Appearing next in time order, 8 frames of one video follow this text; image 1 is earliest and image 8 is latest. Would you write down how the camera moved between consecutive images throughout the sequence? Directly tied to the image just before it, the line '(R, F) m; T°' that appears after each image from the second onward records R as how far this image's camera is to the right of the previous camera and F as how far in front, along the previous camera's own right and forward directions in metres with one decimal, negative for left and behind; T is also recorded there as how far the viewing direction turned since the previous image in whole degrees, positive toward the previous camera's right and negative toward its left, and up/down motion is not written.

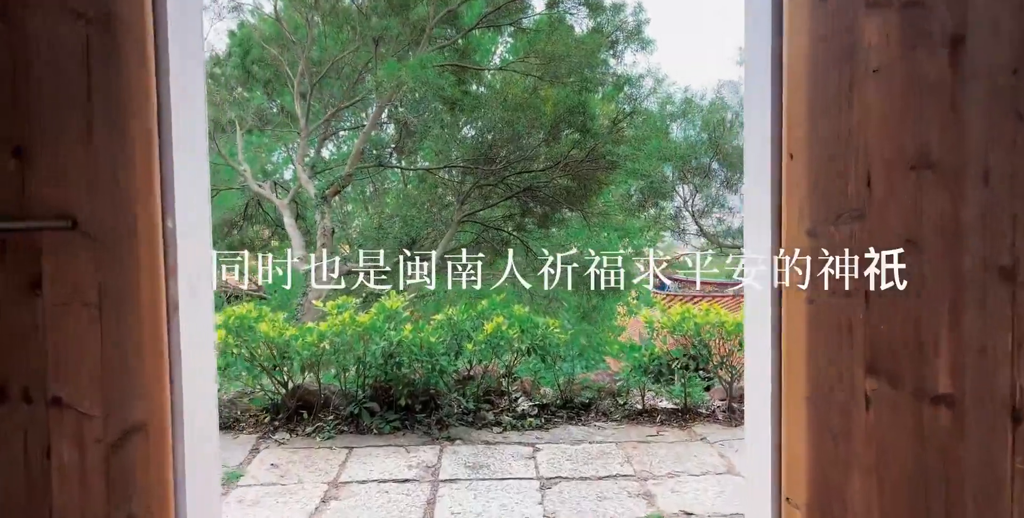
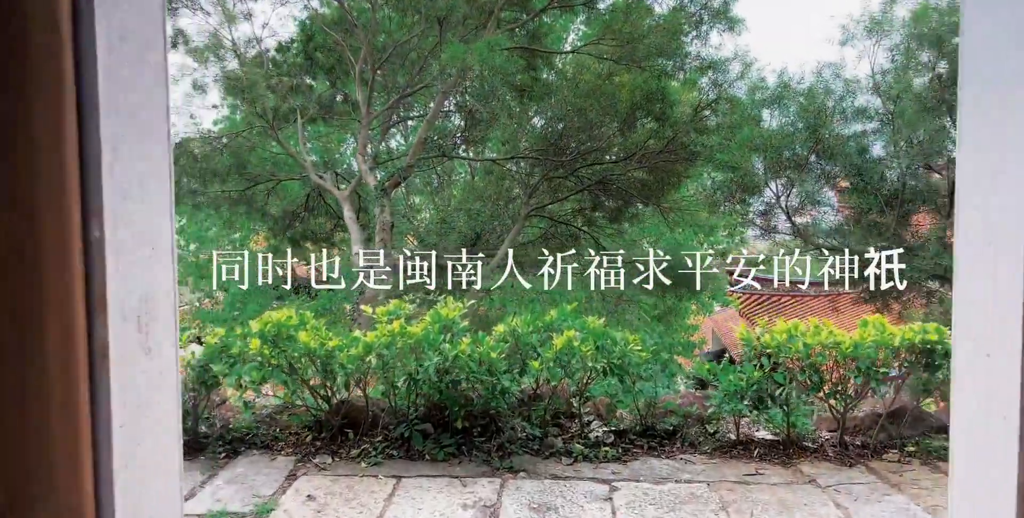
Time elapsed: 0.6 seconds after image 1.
(0.0, +0.3) m; -5°
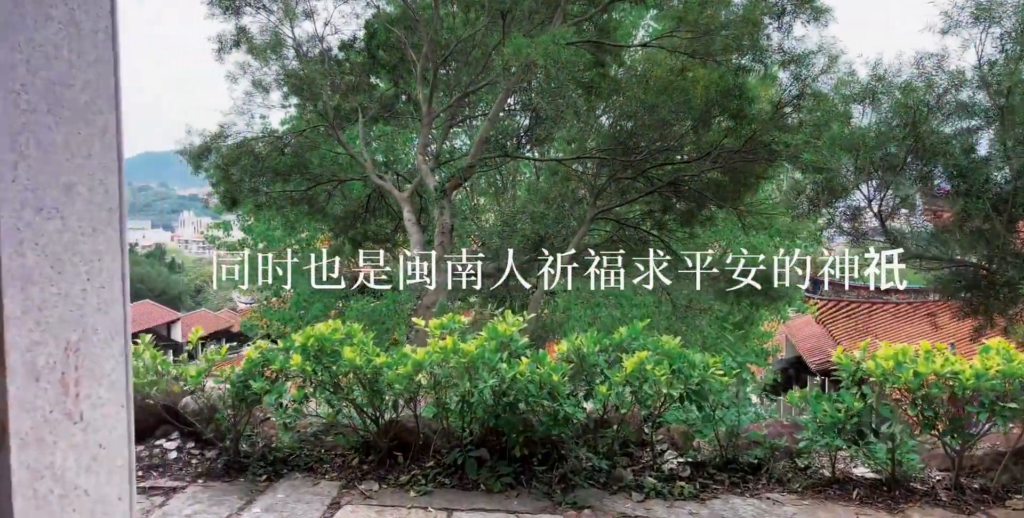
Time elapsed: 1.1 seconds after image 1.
(0.0, +0.2) m; -4°
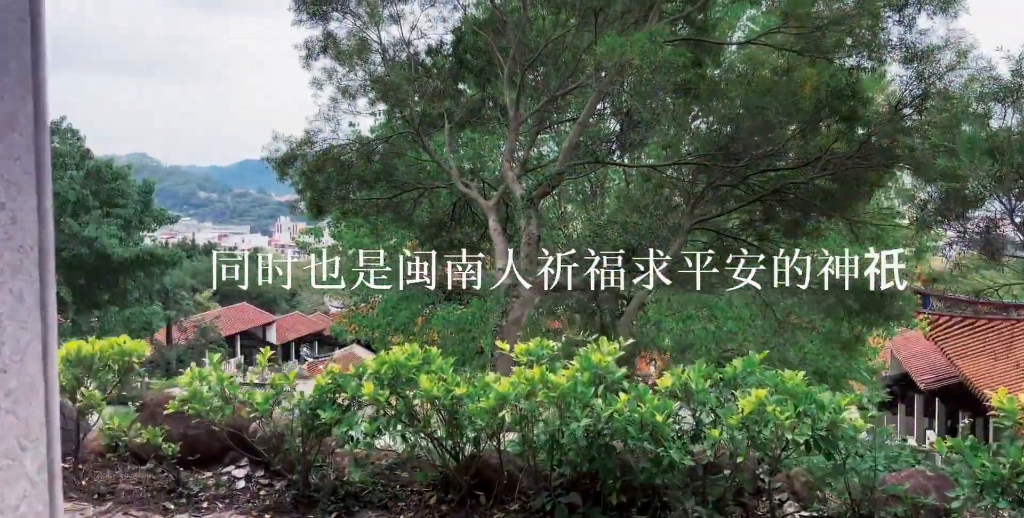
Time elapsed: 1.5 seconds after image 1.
(0.0, +0.2) m; -6°
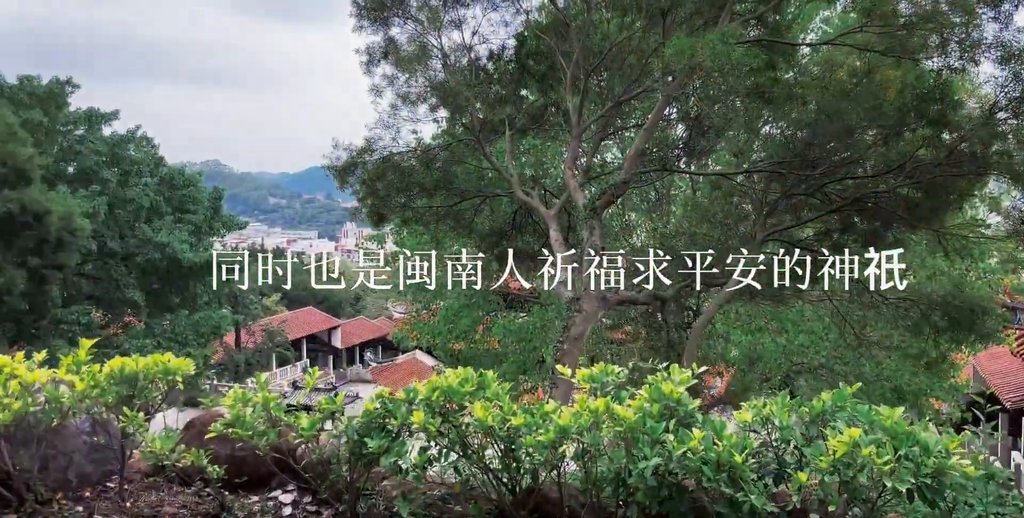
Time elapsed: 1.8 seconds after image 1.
(0.0, +0.1) m; -4°
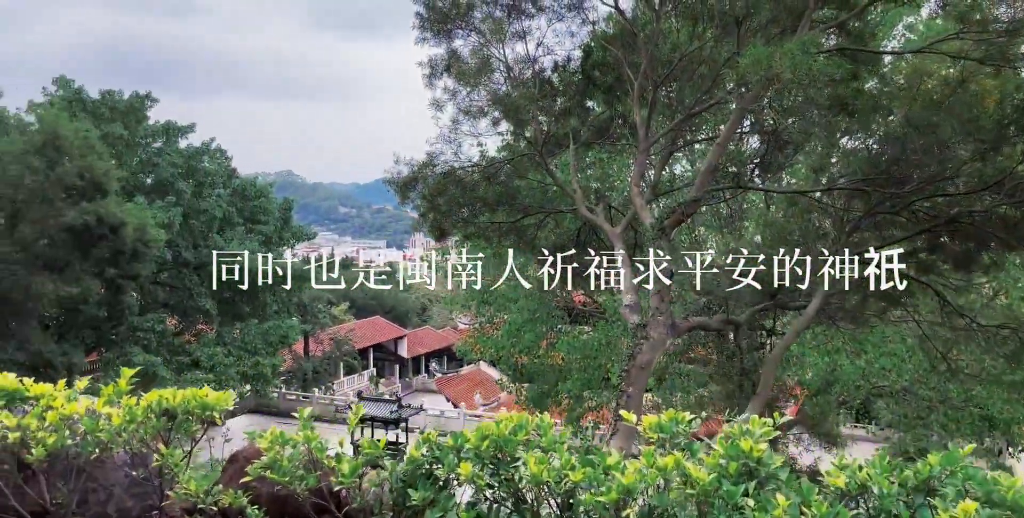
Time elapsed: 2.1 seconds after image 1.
(0.0, +0.2) m; -5°
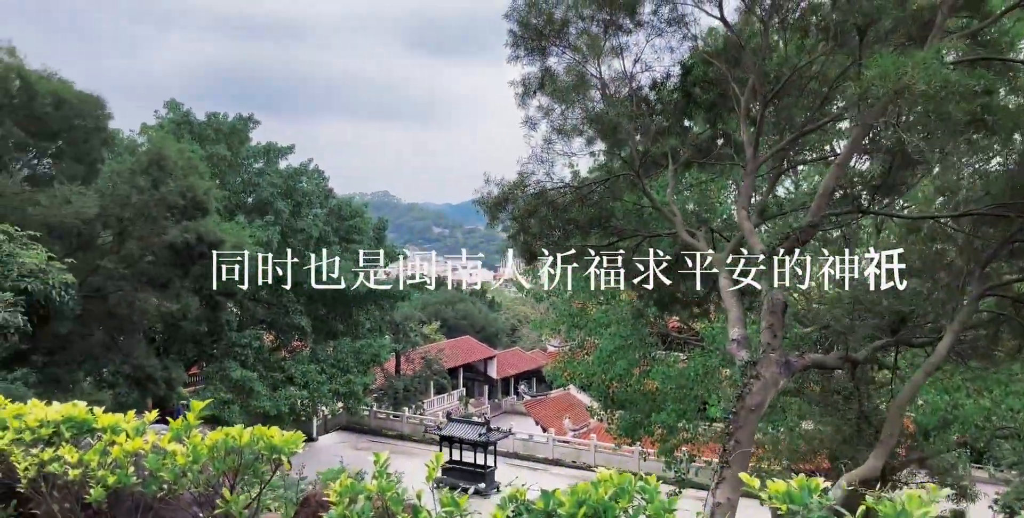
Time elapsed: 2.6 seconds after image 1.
(0.0, +0.2) m; -6°
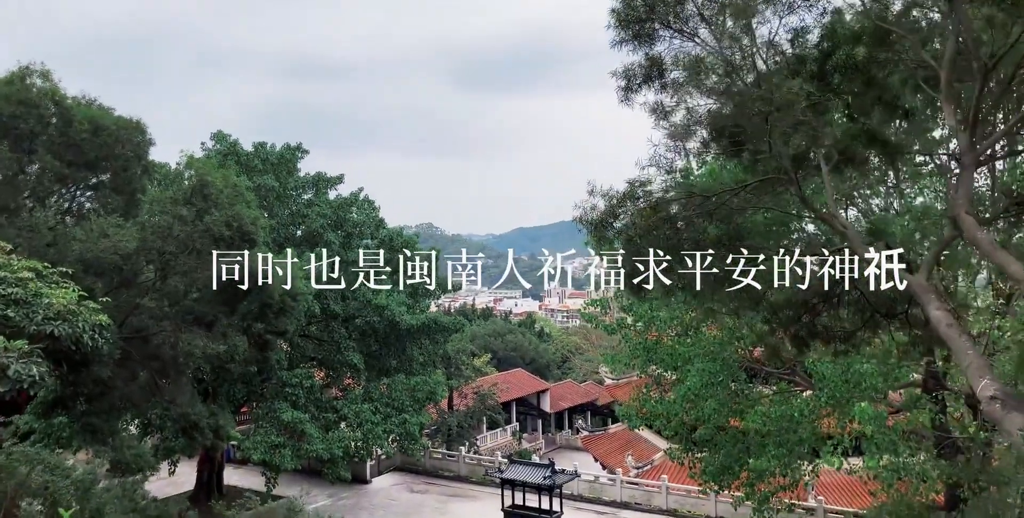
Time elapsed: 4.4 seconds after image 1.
(-0.3, +0.9) m; -3°
